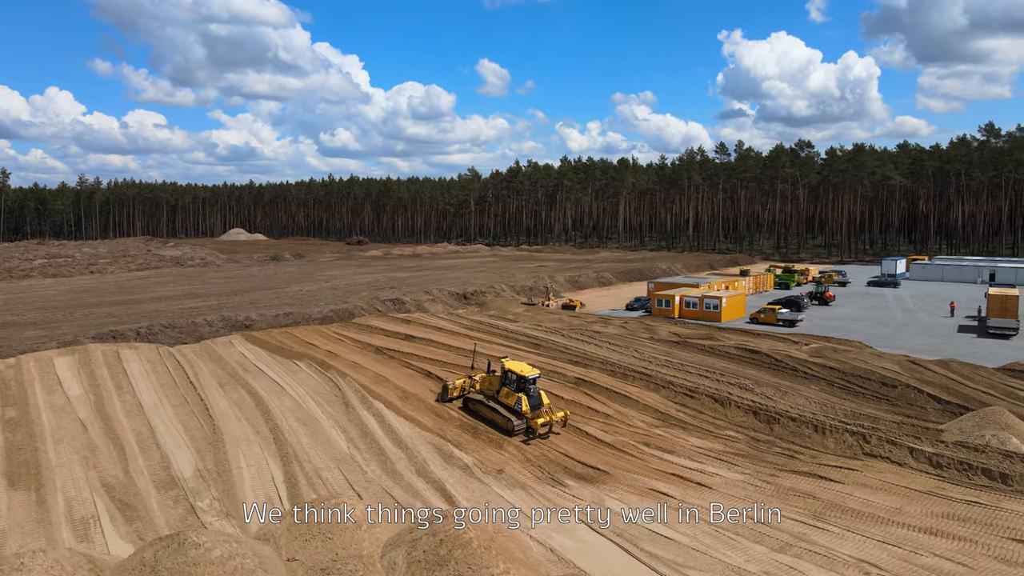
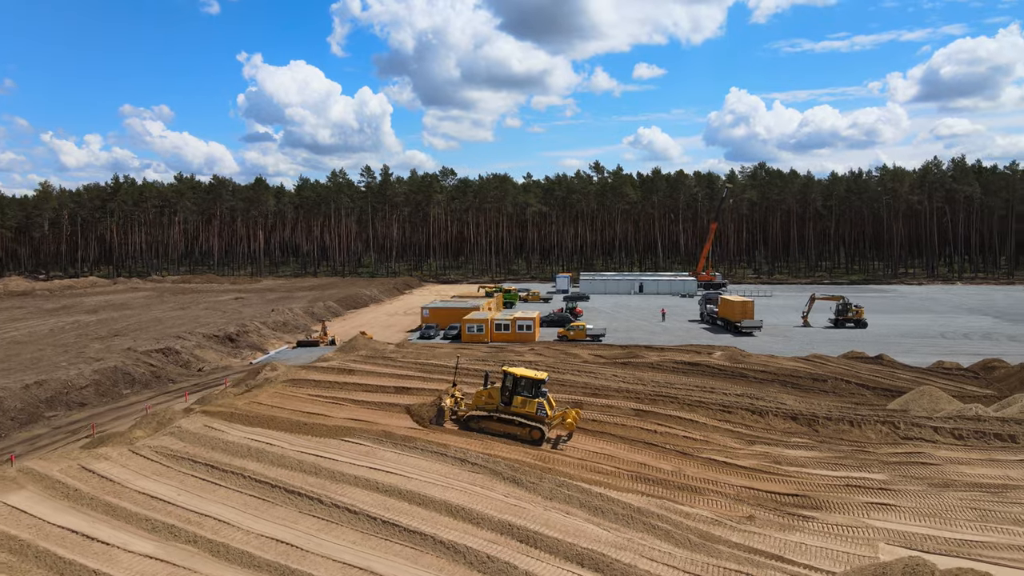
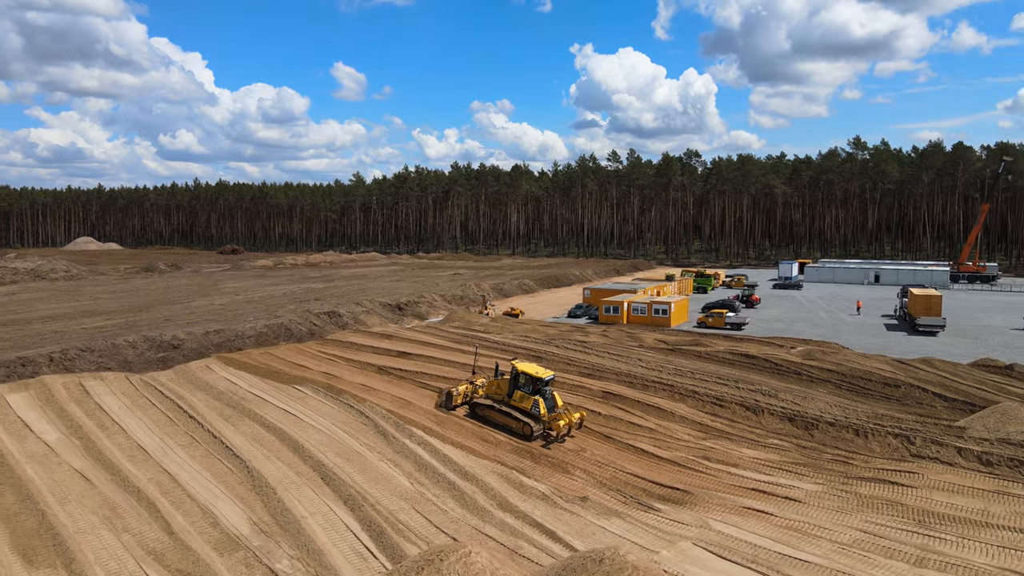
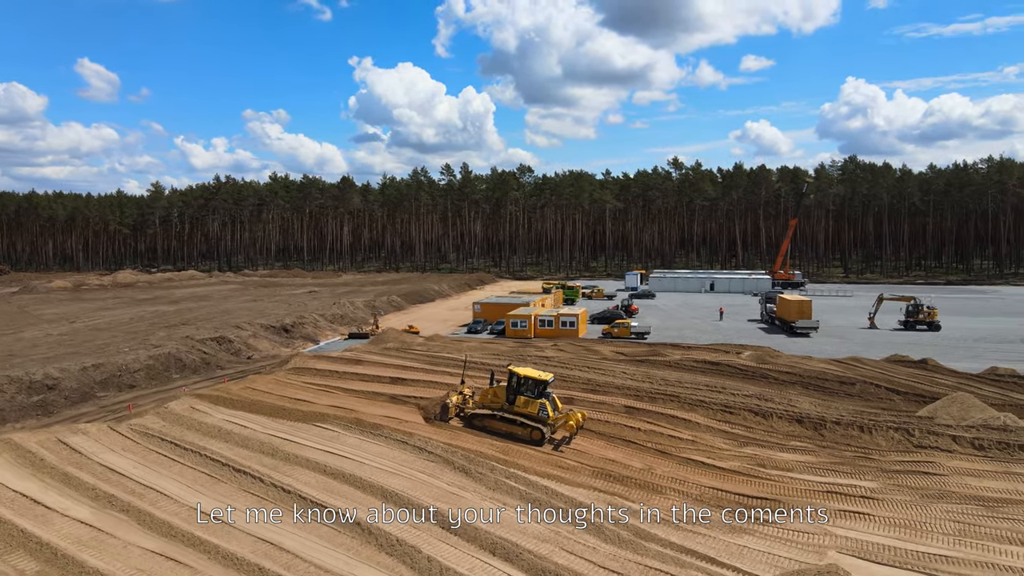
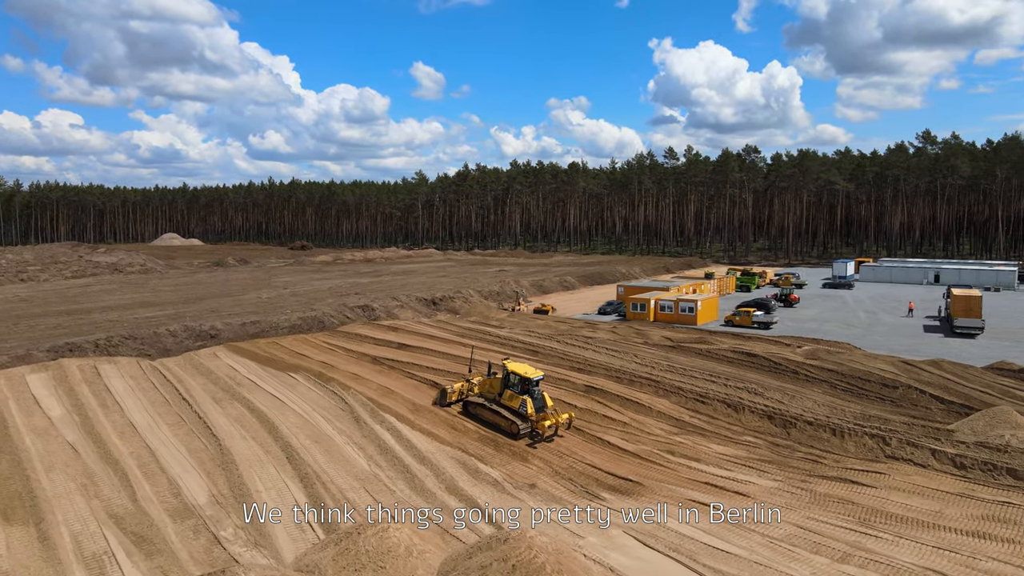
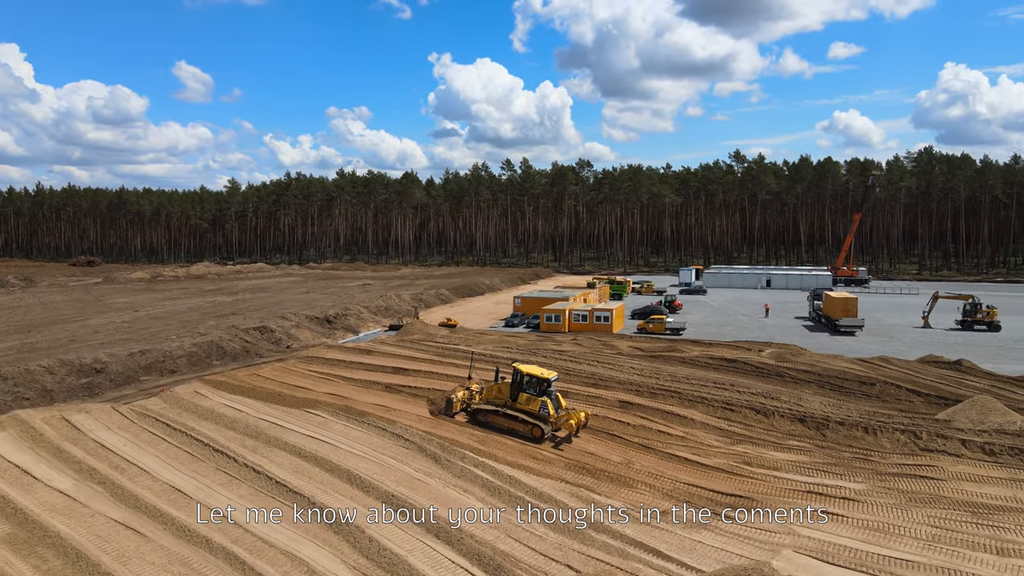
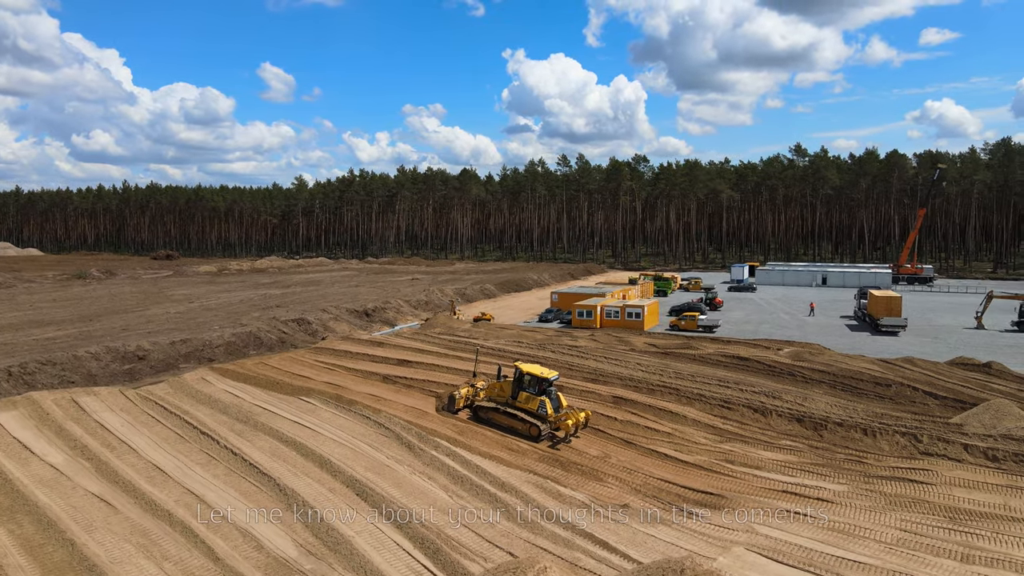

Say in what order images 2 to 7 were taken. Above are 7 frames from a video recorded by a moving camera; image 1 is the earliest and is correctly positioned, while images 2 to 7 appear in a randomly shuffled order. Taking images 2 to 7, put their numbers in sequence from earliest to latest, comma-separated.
5, 3, 7, 6, 4, 2
